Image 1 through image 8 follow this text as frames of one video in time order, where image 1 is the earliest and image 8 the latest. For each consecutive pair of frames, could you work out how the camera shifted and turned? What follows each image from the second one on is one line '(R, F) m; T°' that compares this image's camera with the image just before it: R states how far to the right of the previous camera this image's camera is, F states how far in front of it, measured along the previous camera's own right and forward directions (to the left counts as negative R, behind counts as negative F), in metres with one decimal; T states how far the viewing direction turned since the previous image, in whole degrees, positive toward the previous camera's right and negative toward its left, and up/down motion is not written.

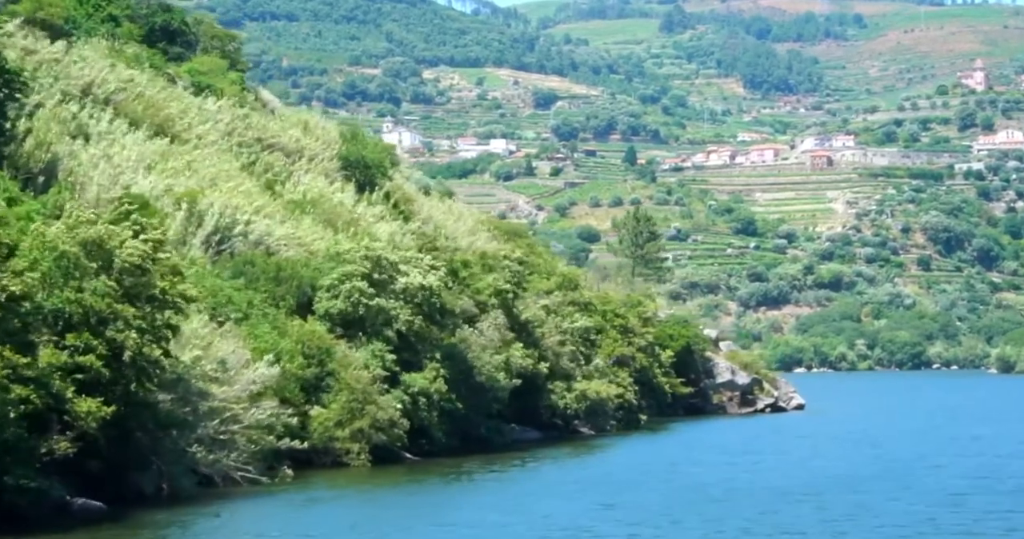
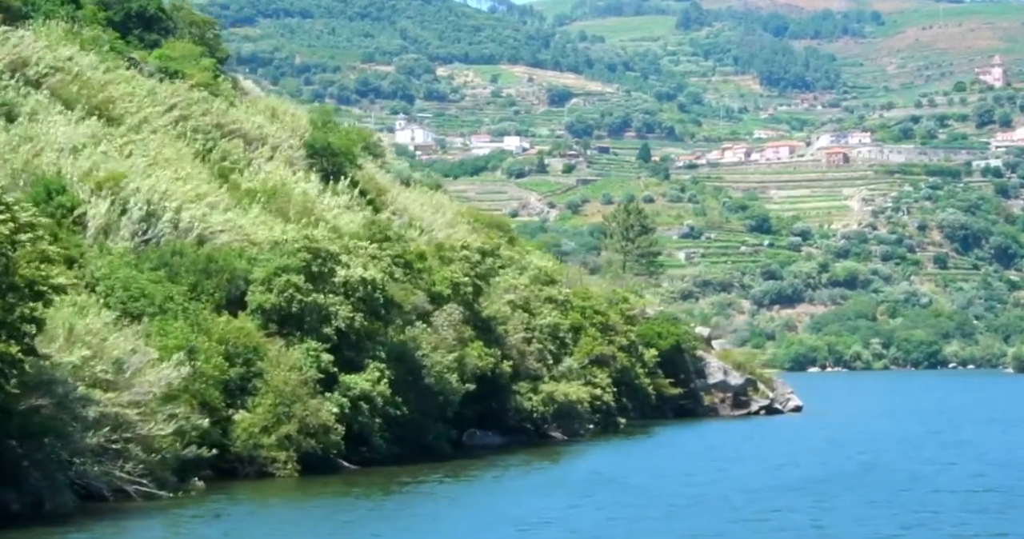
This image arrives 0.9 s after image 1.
(+1.9, +5.9) m; 0°
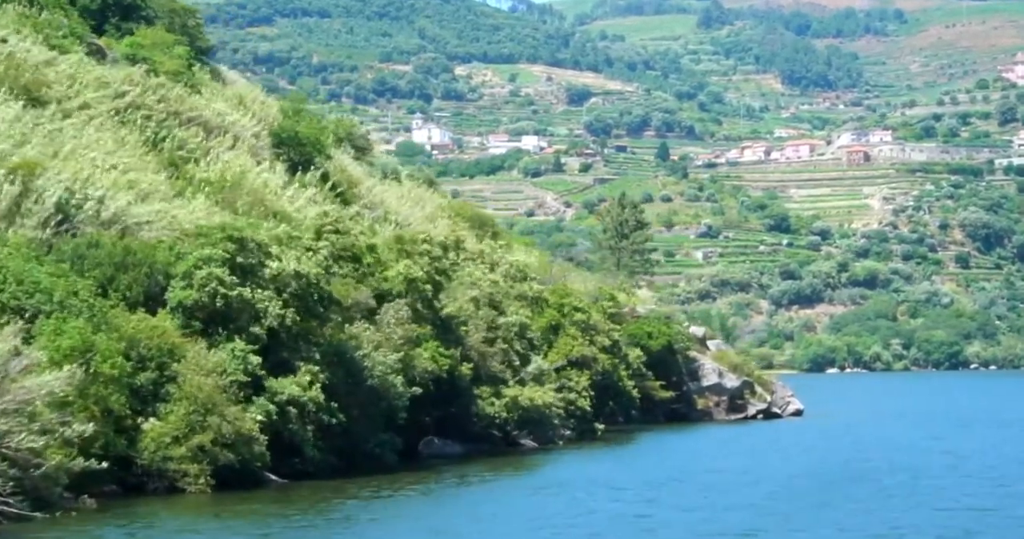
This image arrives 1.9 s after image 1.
(+1.9, +5.8) m; -1°
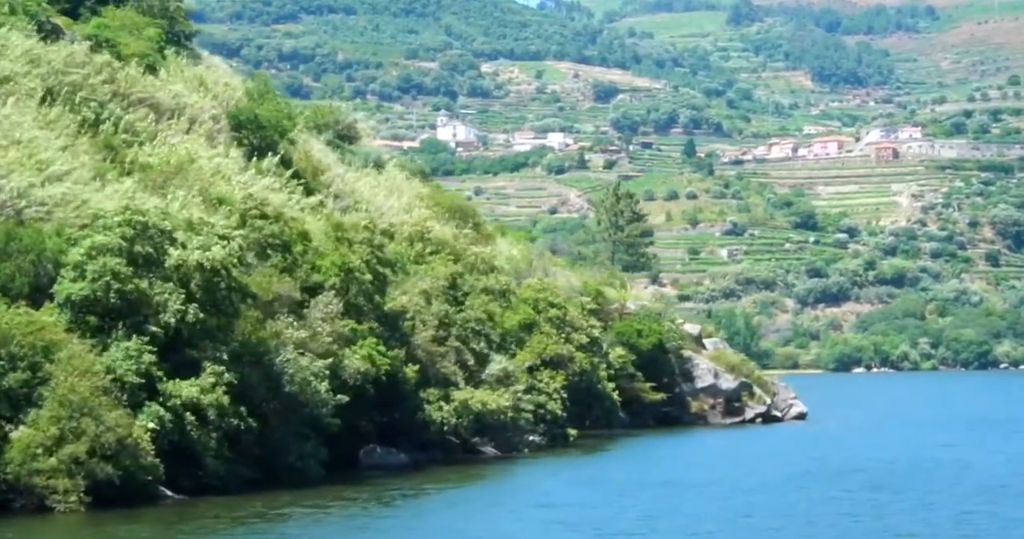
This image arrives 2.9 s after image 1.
(+2.2, +6.6) m; -1°
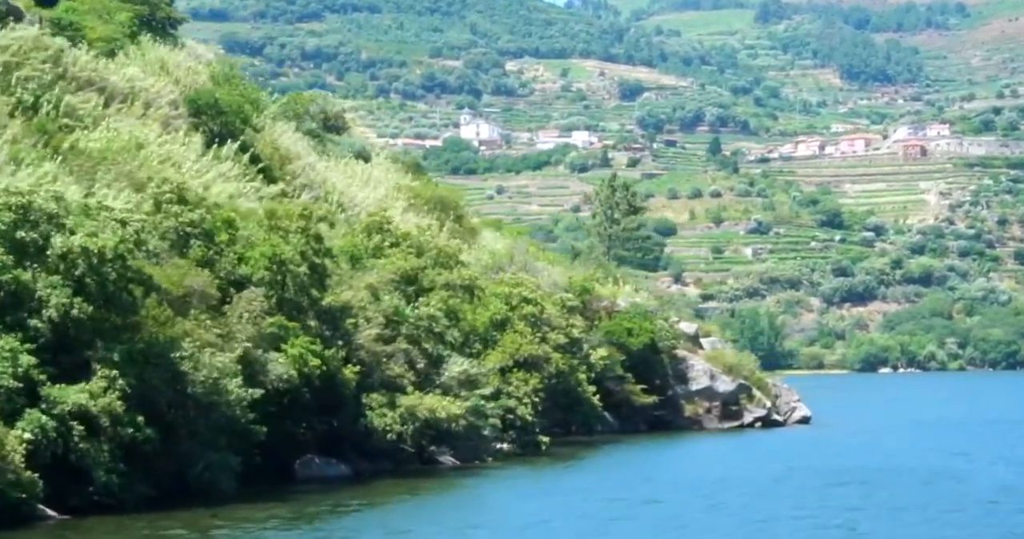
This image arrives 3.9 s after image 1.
(+1.9, +5.8) m; -1°
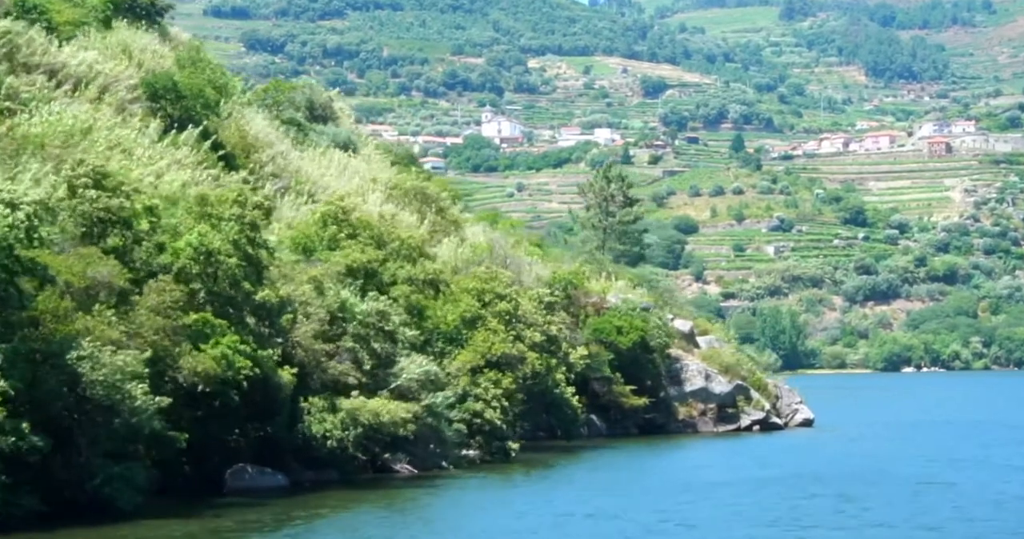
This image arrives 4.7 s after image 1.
(+1.6, +5.0) m; -1°
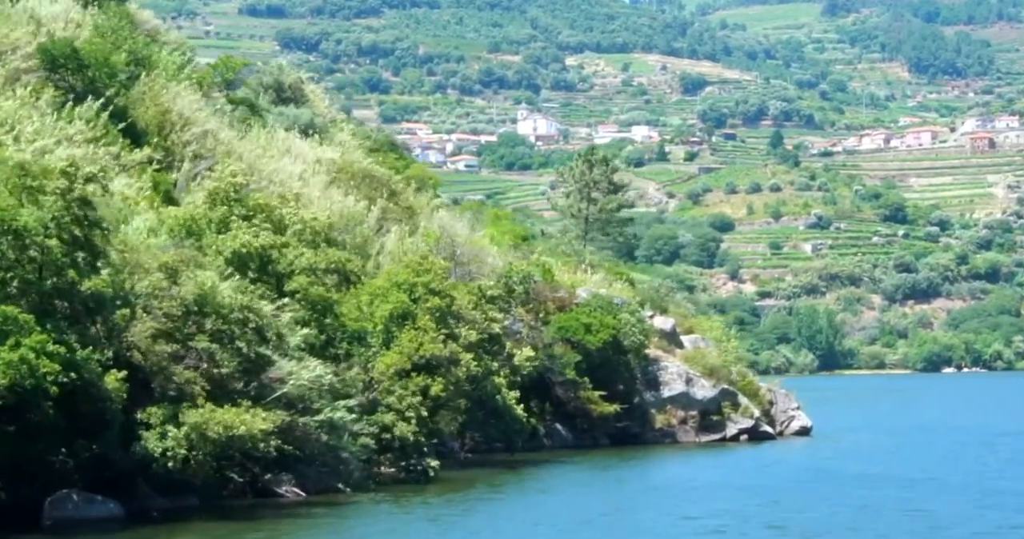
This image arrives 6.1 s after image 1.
(+3.0, +9.1) m; -1°
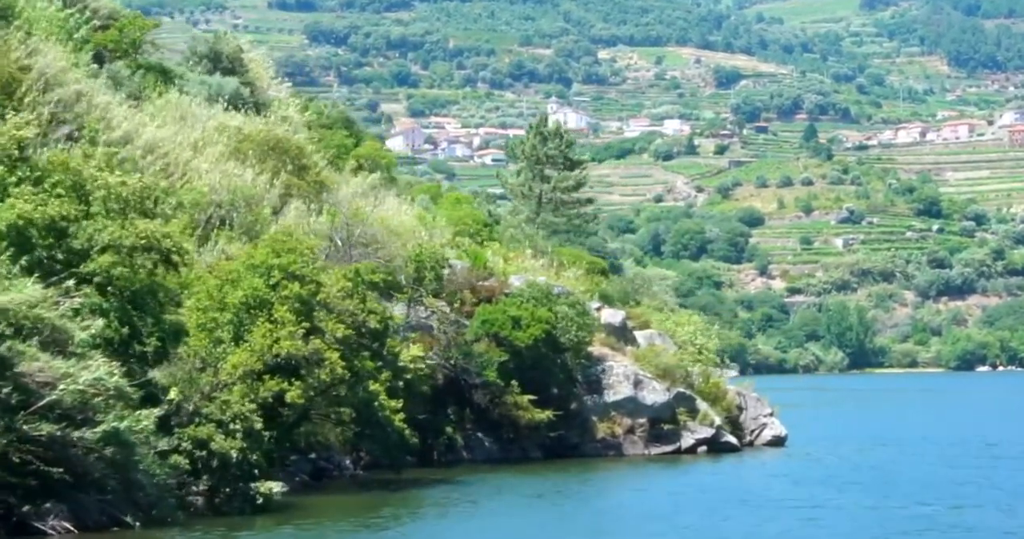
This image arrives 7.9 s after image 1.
(+3.5, +10.7) m; -1°
